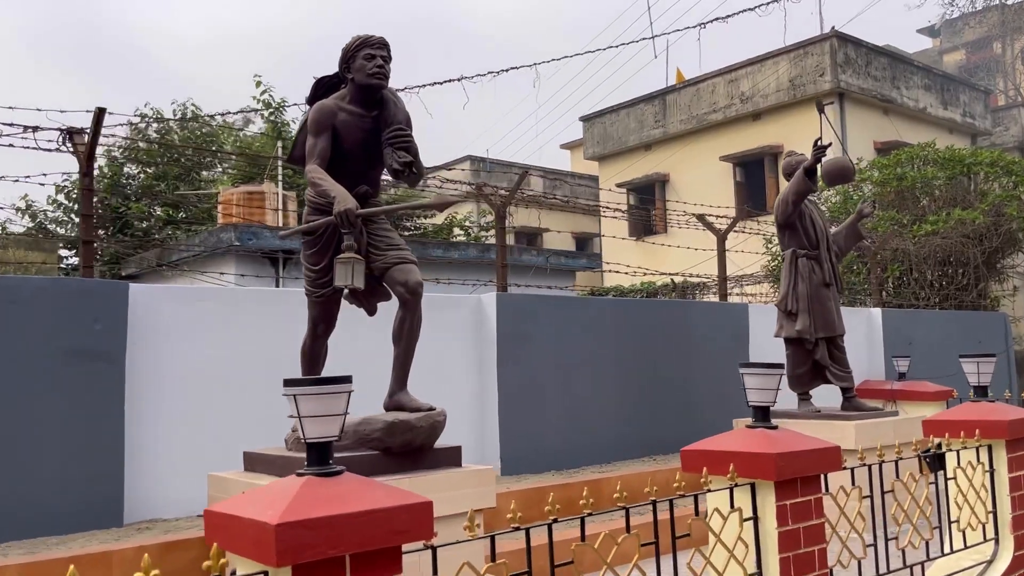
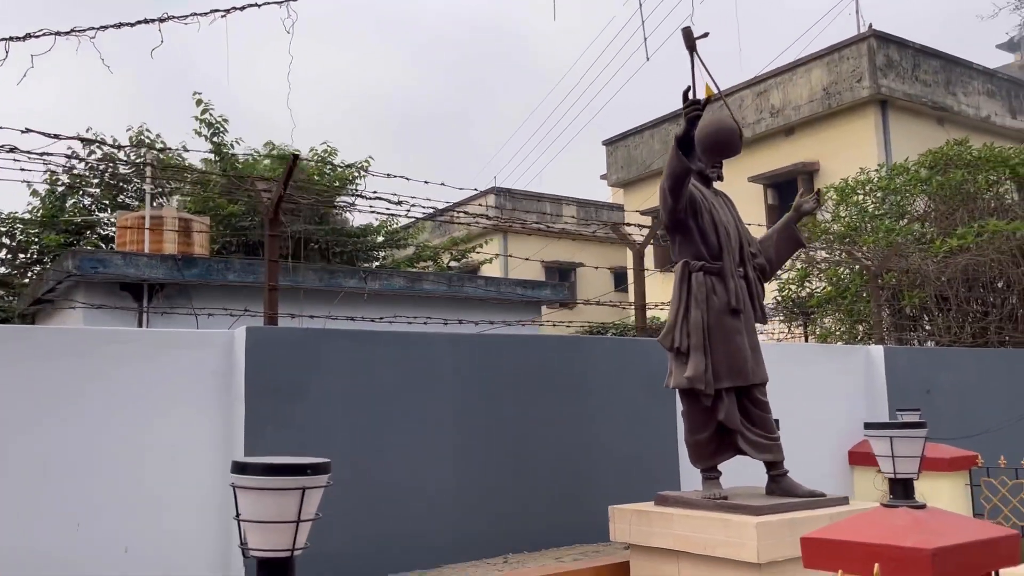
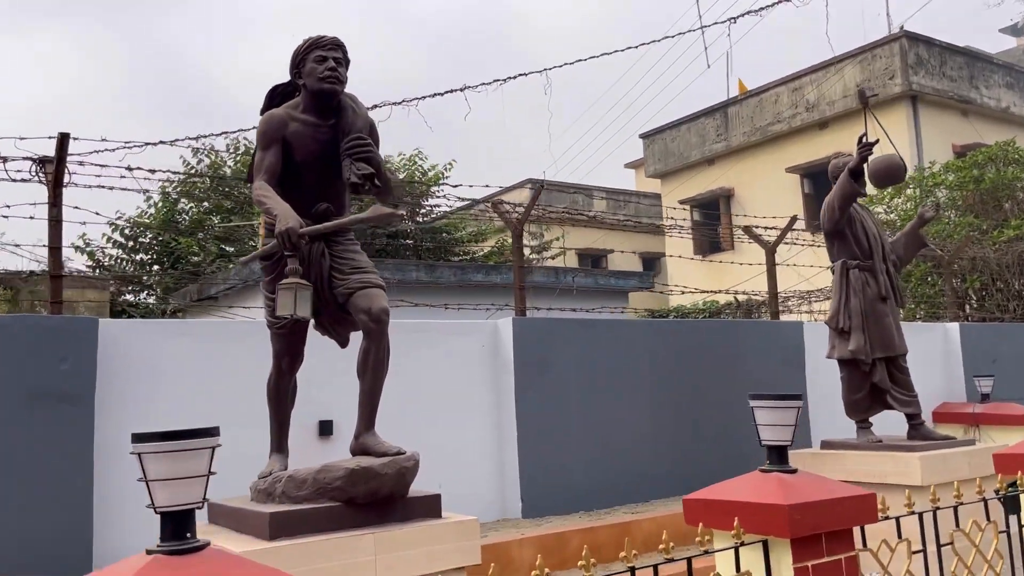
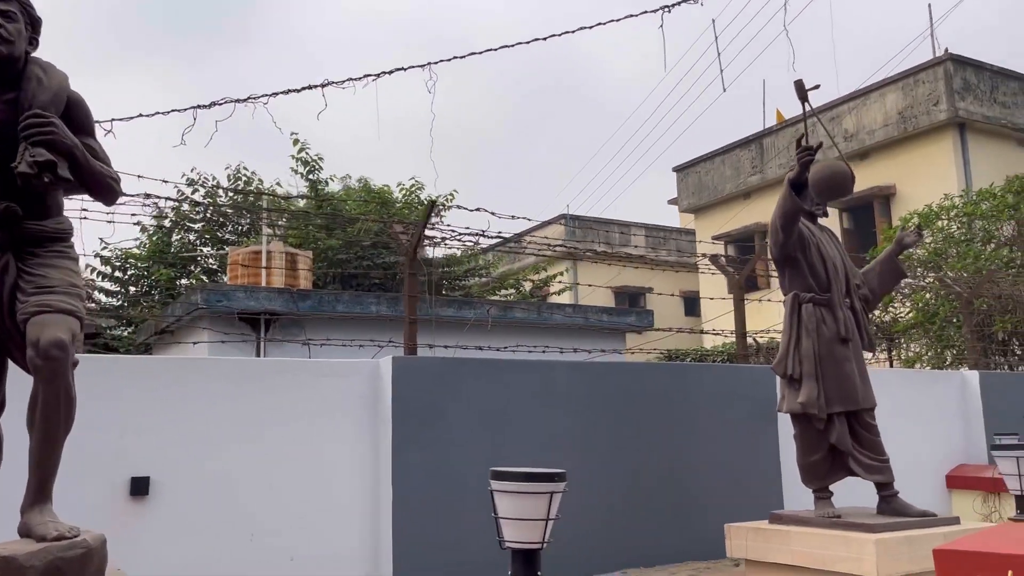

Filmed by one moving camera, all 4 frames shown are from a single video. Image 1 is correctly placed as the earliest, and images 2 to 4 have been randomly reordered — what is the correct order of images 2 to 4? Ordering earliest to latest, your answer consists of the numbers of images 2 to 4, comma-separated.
3, 4, 2
